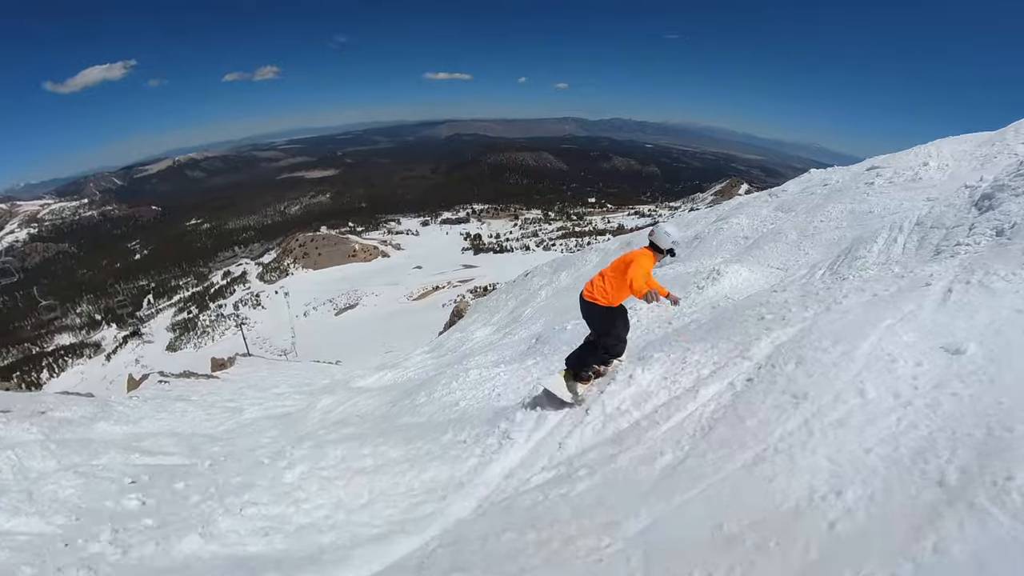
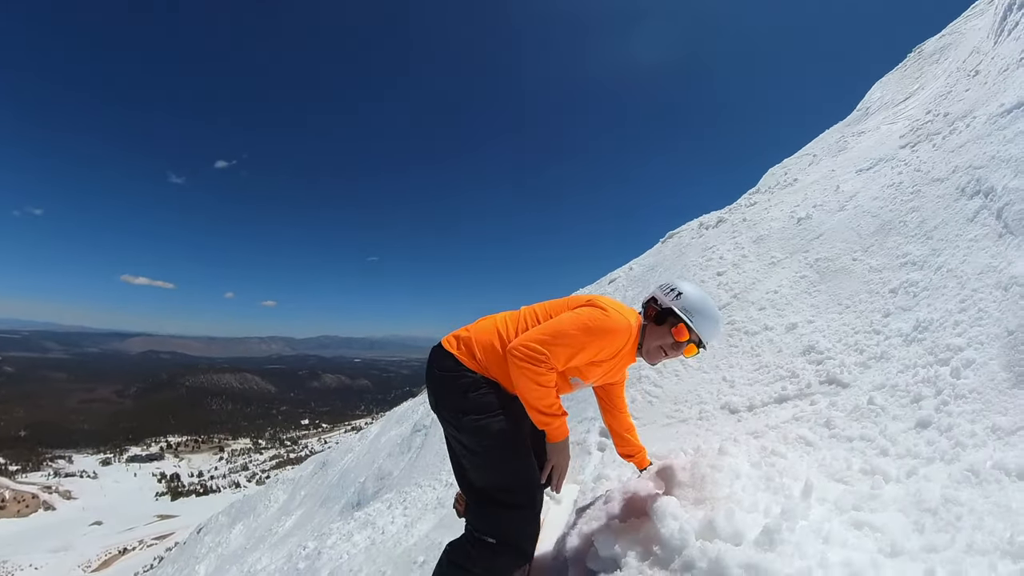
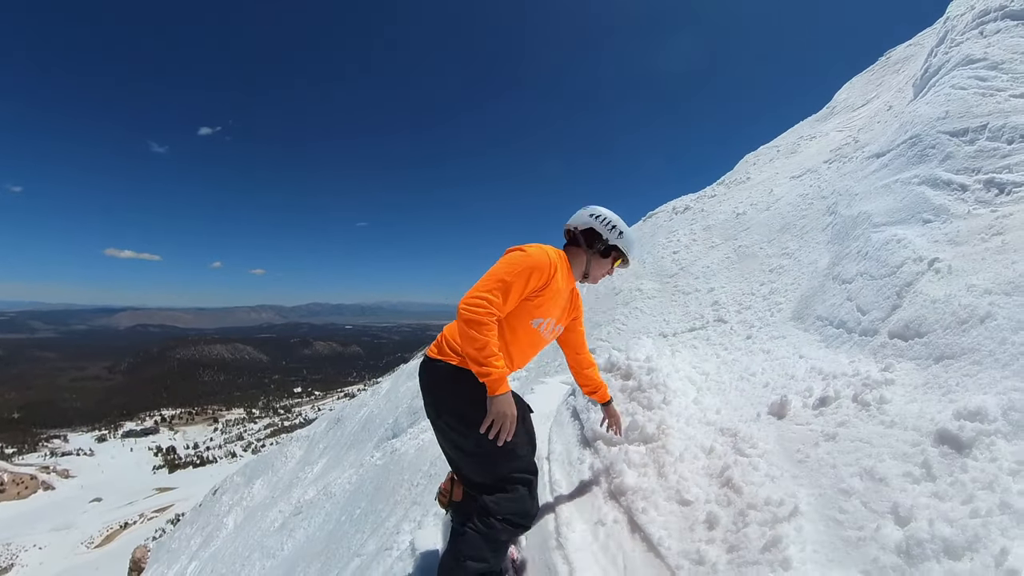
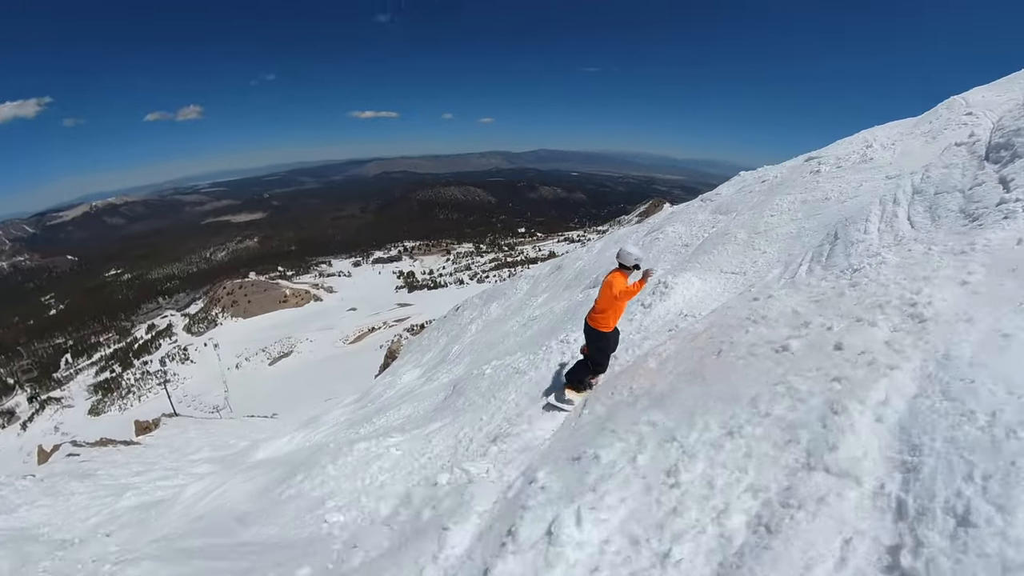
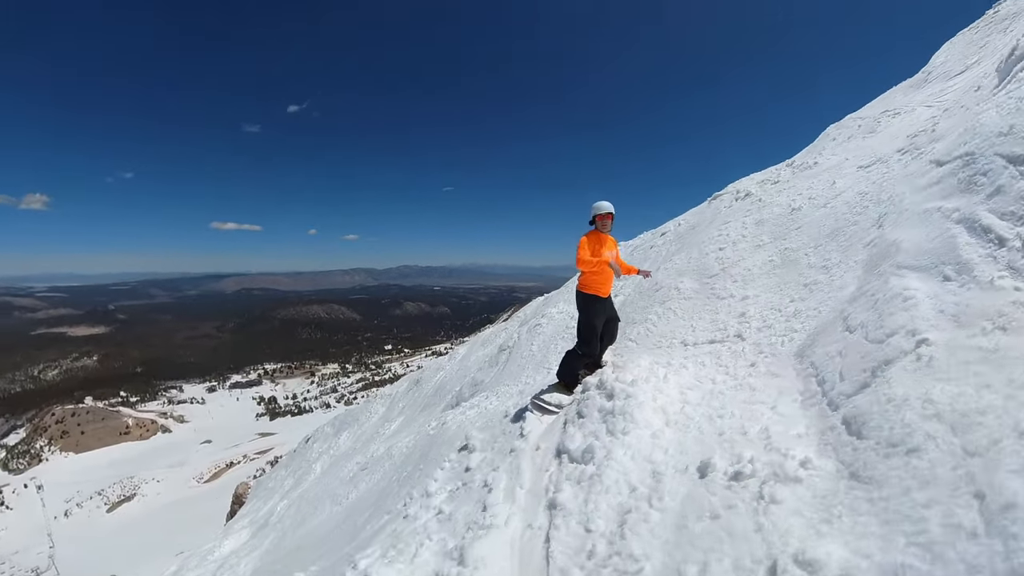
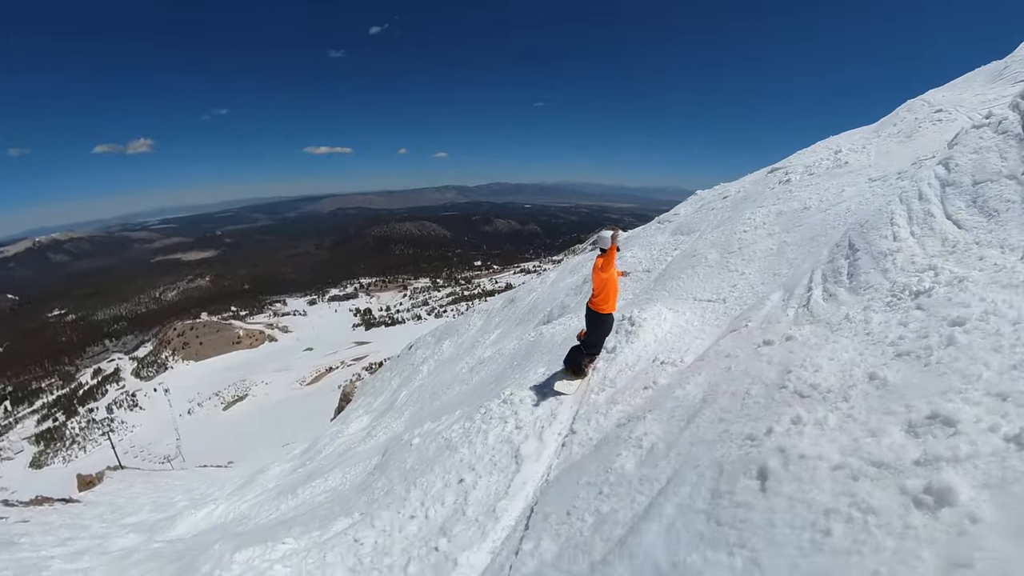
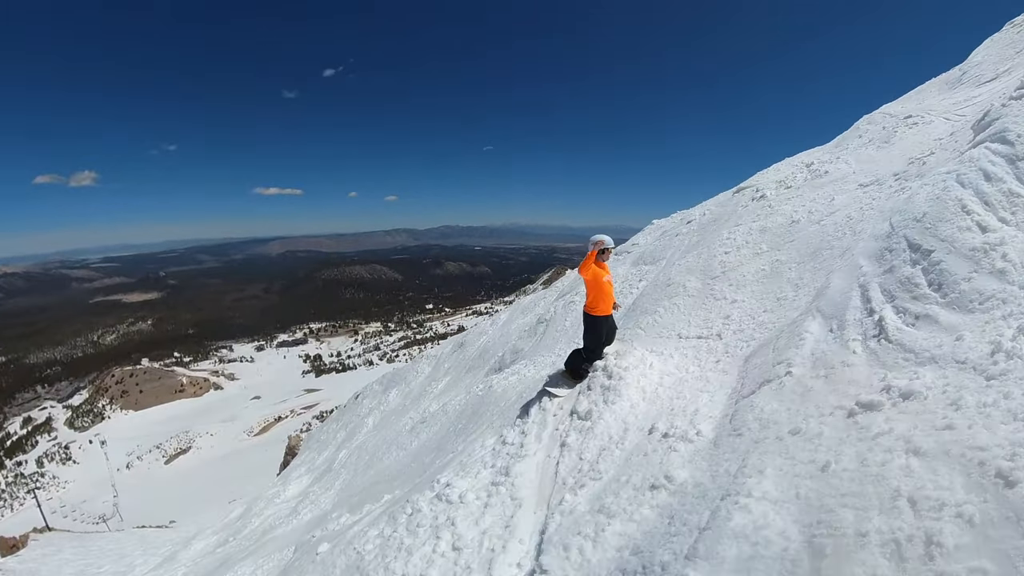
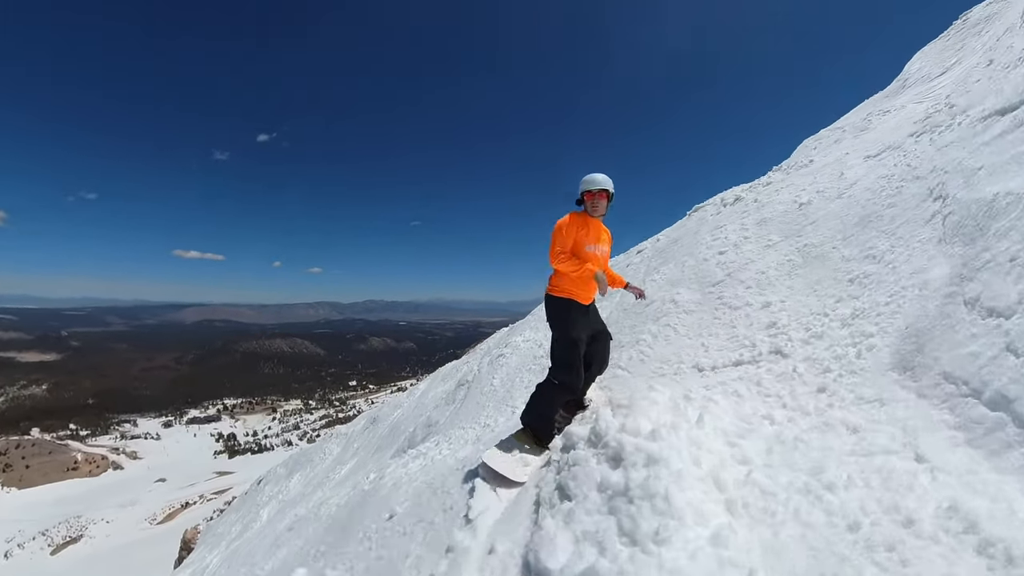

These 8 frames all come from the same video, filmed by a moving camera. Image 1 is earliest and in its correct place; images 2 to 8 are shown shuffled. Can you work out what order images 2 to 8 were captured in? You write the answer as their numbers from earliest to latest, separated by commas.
4, 6, 7, 5, 8, 2, 3
